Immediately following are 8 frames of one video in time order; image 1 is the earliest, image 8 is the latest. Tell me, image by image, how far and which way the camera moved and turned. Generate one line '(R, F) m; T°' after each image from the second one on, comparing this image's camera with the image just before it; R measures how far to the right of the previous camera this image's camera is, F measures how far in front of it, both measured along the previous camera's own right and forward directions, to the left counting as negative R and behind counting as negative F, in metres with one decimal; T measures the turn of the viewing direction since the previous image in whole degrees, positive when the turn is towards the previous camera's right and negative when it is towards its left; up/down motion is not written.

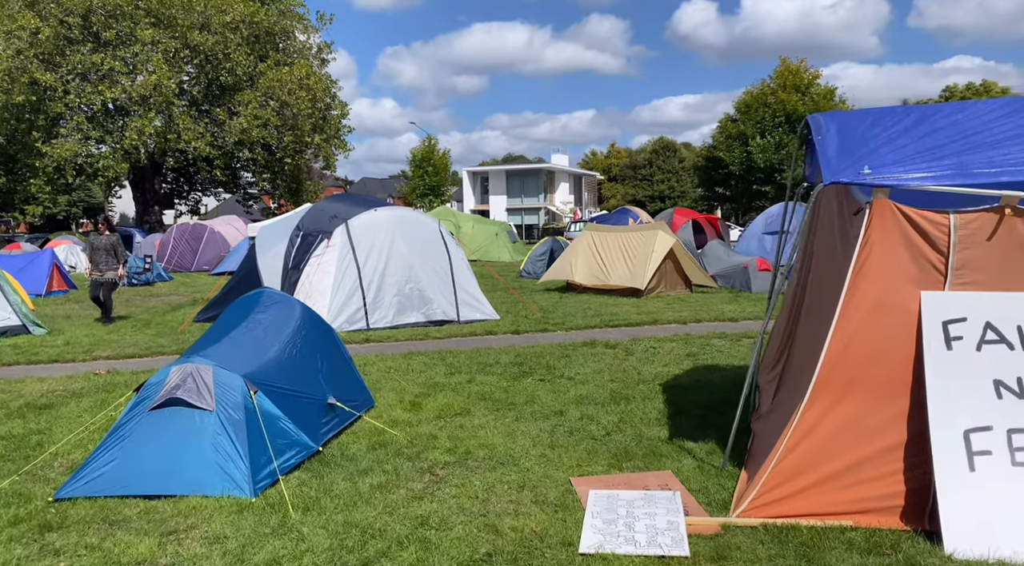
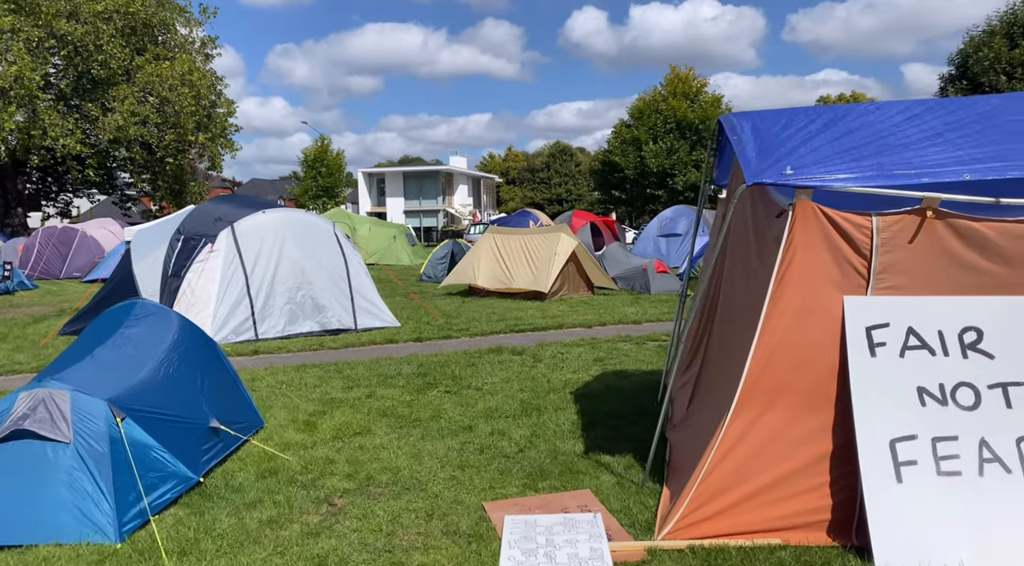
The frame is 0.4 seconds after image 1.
(0.0, +0.4) m; +7°
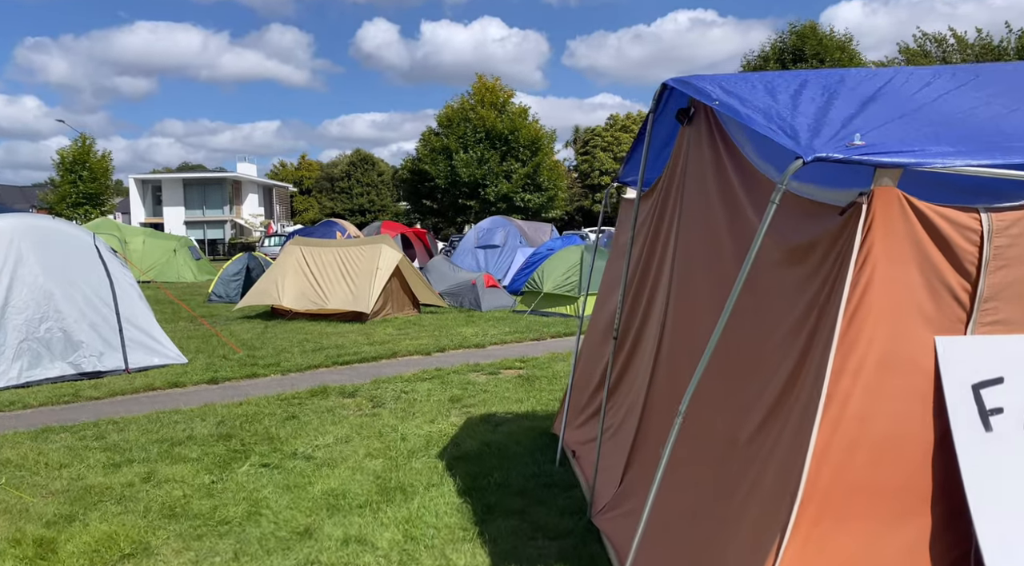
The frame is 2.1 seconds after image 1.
(-0.4, +2.2) m; +14°
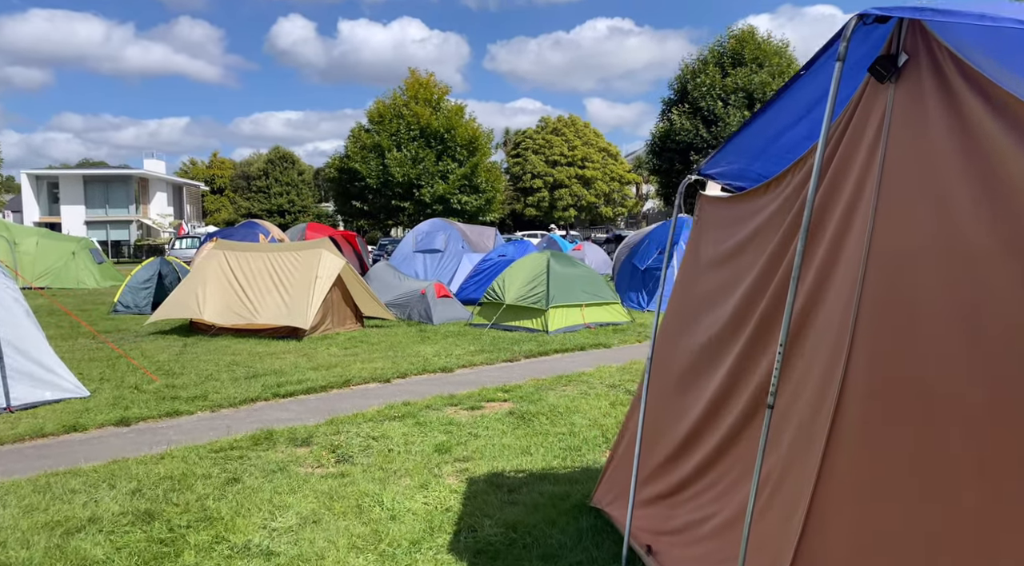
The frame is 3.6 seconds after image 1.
(-0.7, +1.8) m; +6°
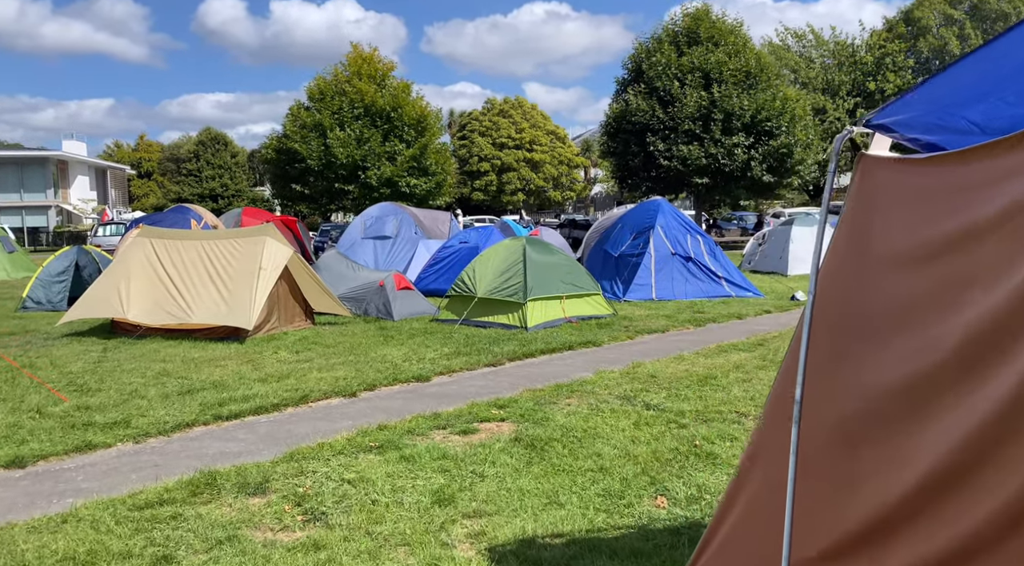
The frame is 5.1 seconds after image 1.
(-0.5, +1.6) m; +4°
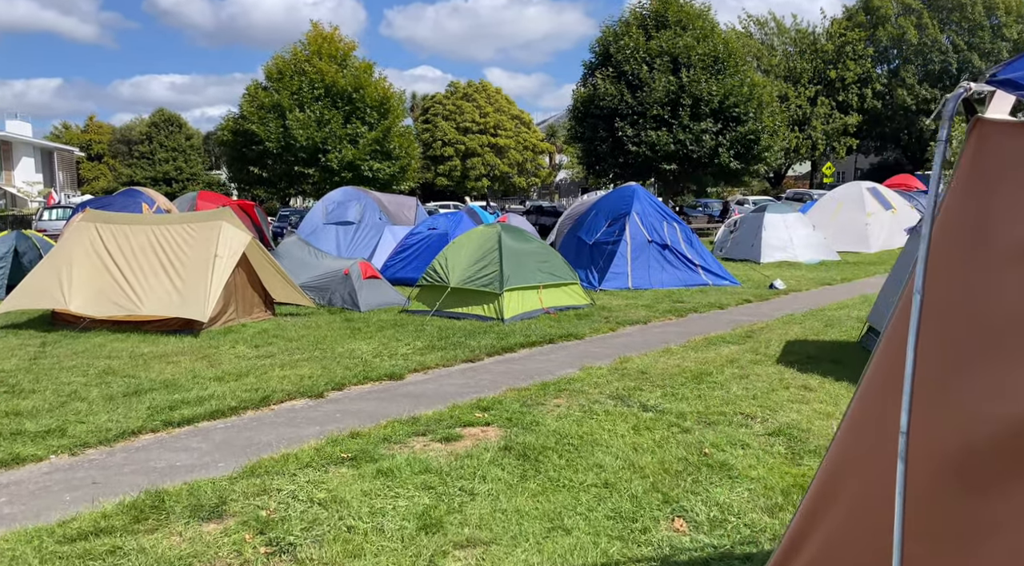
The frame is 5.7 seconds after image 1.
(-0.2, +0.7) m; +3°
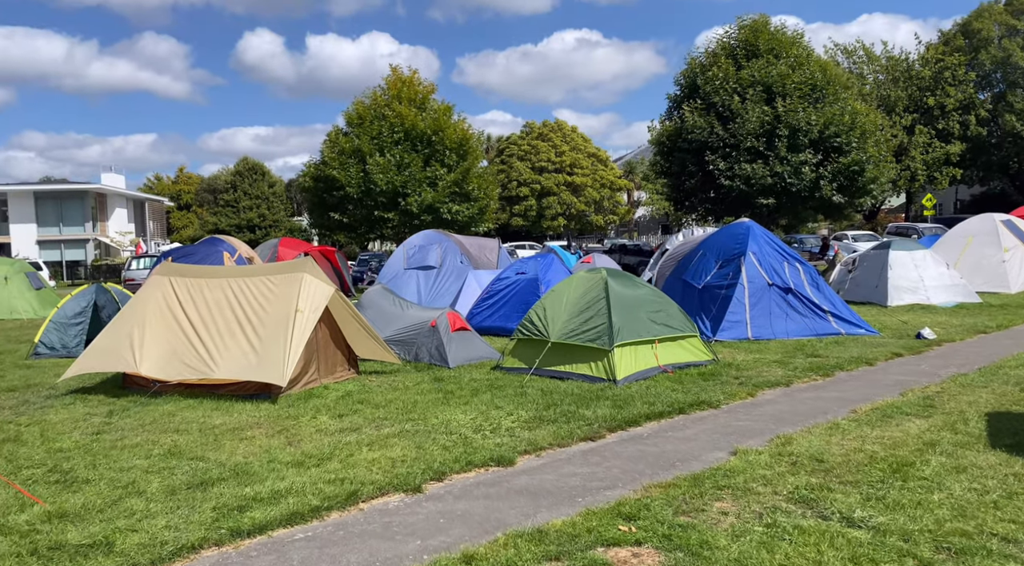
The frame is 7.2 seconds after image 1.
(-0.5, +1.5) m; -5°
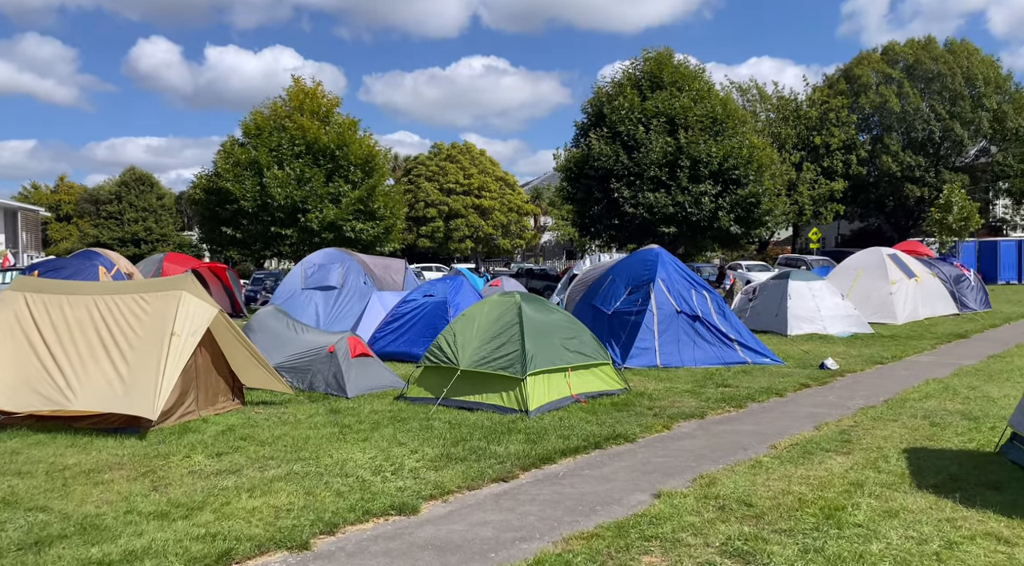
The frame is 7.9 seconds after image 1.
(0.0, +0.7) m; +7°
